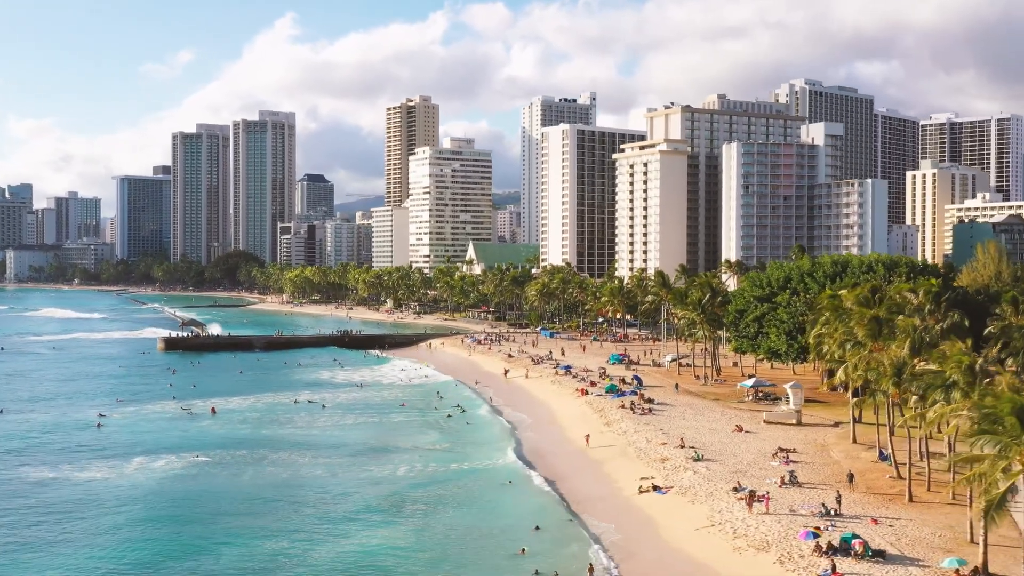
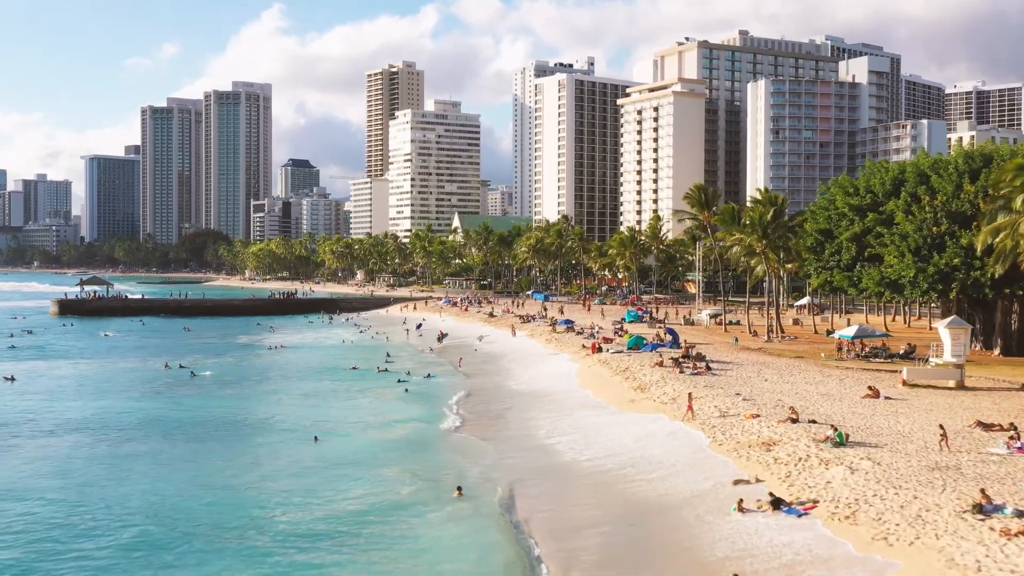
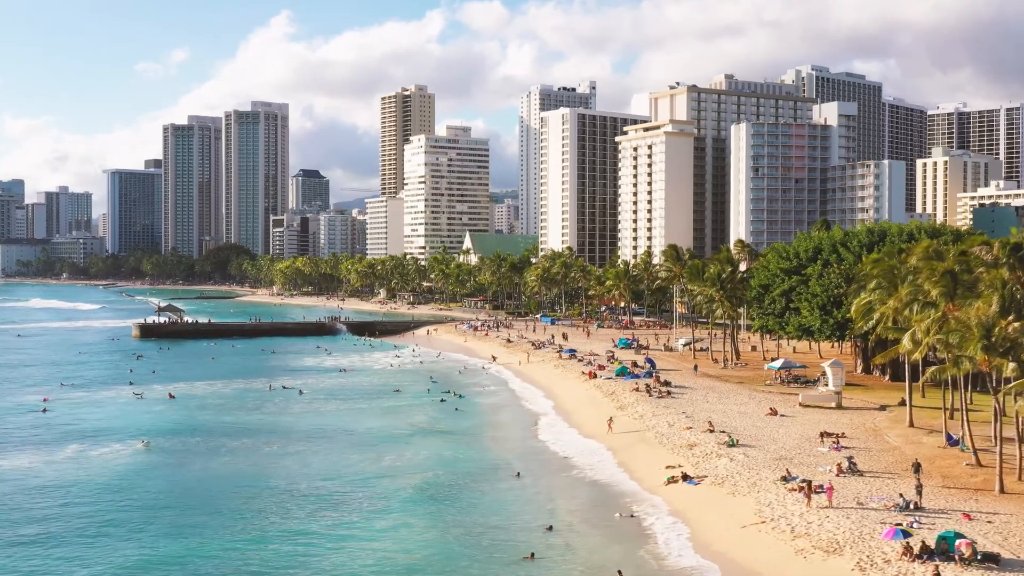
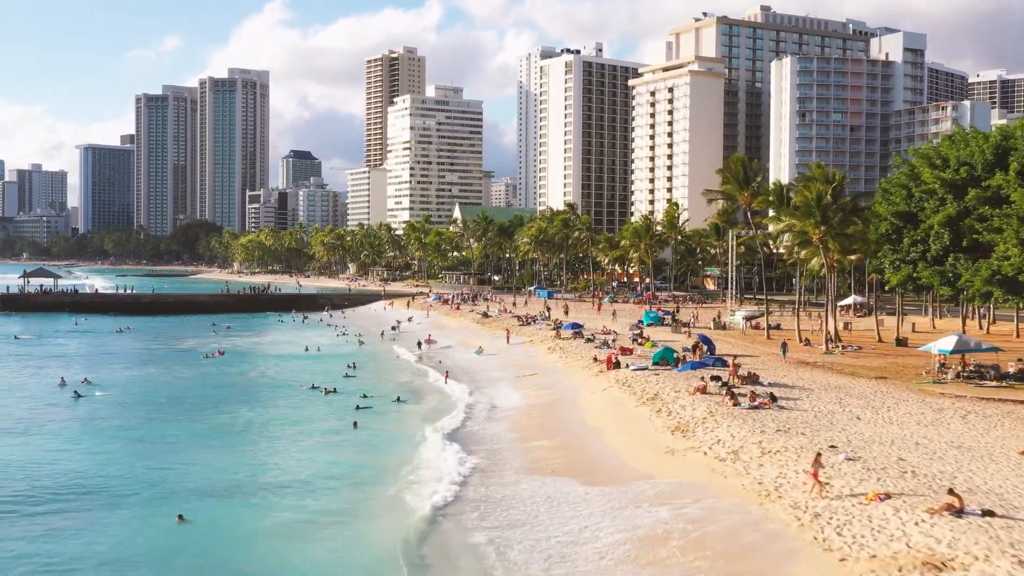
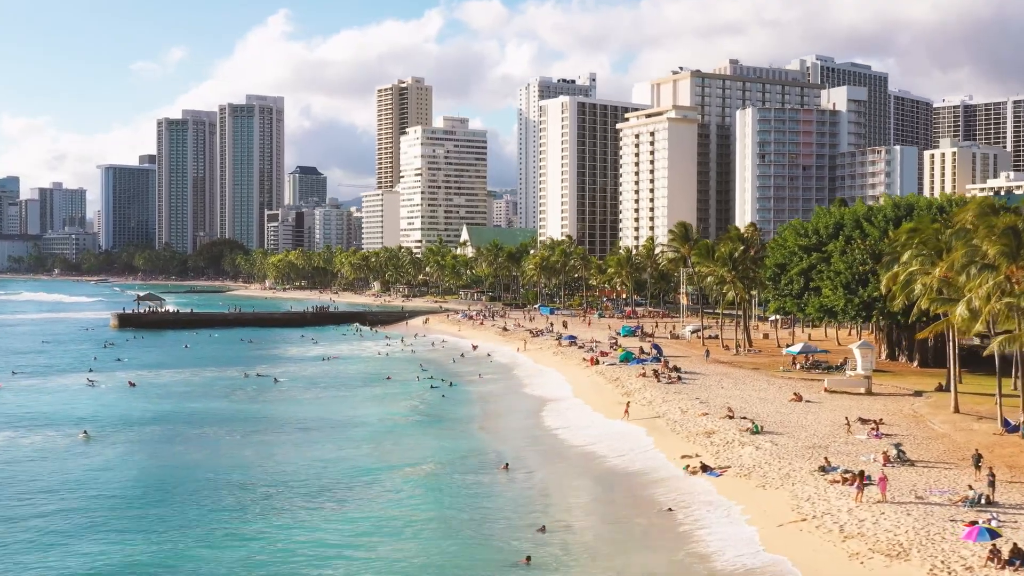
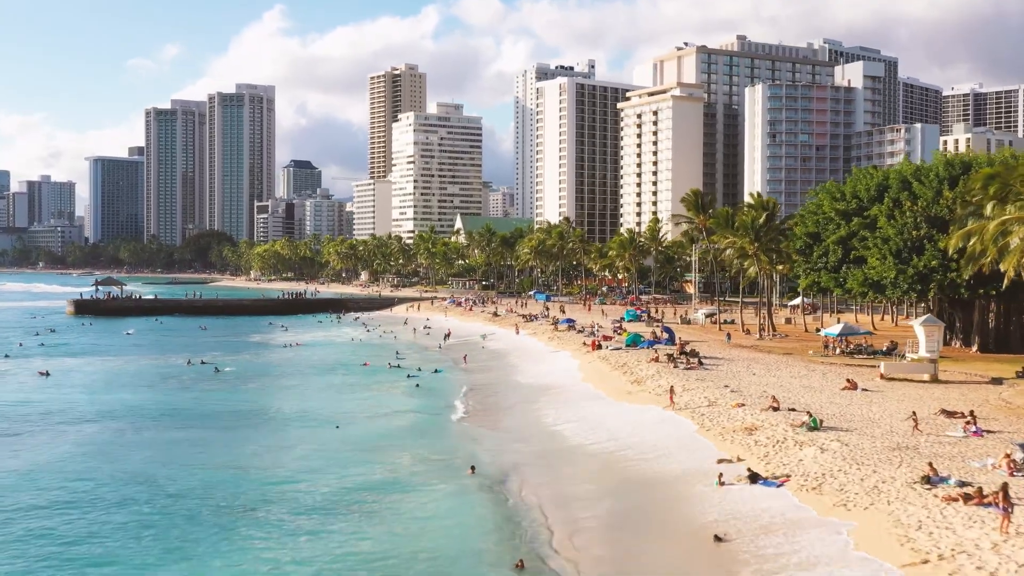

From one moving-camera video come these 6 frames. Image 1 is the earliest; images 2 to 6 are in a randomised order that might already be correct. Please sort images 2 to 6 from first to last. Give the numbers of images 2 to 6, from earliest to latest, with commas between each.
3, 5, 6, 2, 4
